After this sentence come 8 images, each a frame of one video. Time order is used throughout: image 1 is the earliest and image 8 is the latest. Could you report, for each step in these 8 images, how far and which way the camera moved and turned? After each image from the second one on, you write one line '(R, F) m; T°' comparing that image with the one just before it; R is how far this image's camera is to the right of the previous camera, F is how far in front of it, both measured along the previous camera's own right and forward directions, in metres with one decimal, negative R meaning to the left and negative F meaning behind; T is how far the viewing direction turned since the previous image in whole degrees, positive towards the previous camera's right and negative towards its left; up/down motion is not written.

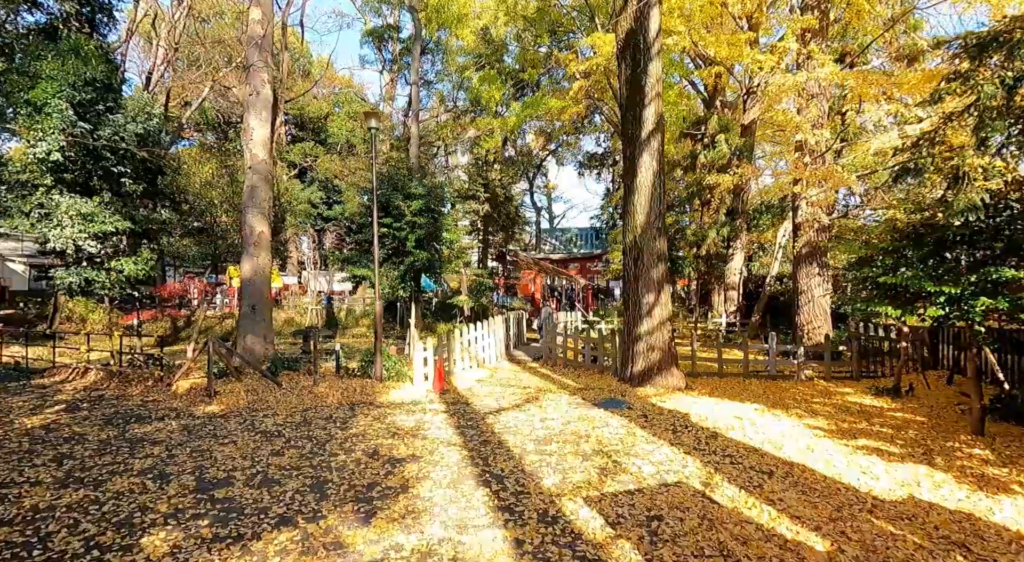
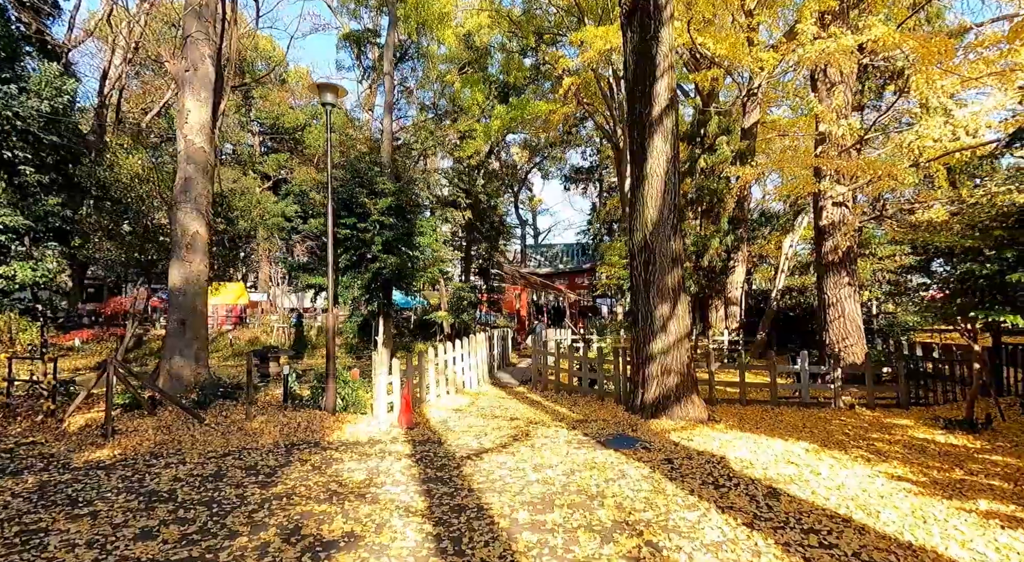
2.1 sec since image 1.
(0.0, +1.7) m; +2°
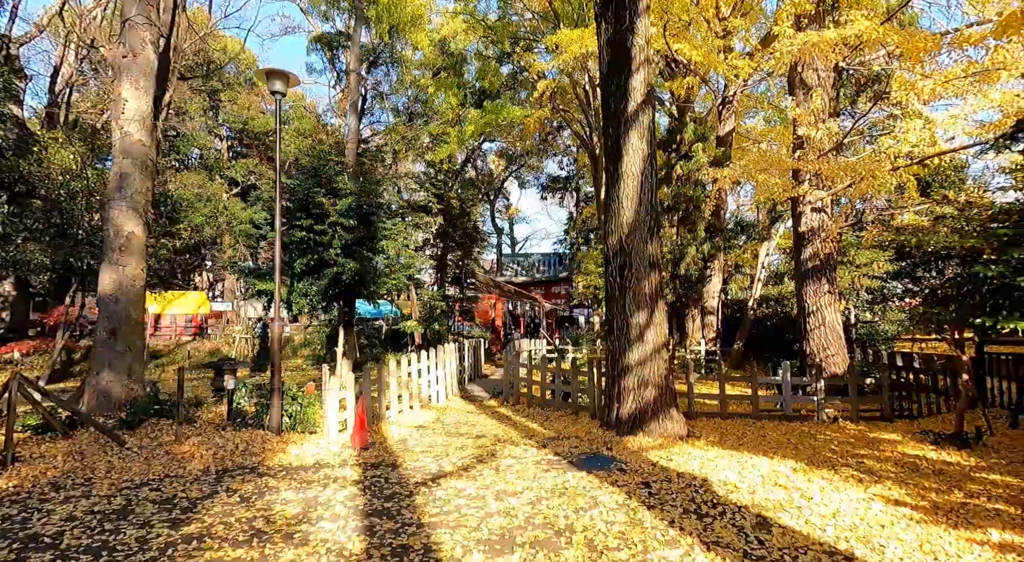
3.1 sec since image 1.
(+0.1, +0.6) m; +2°
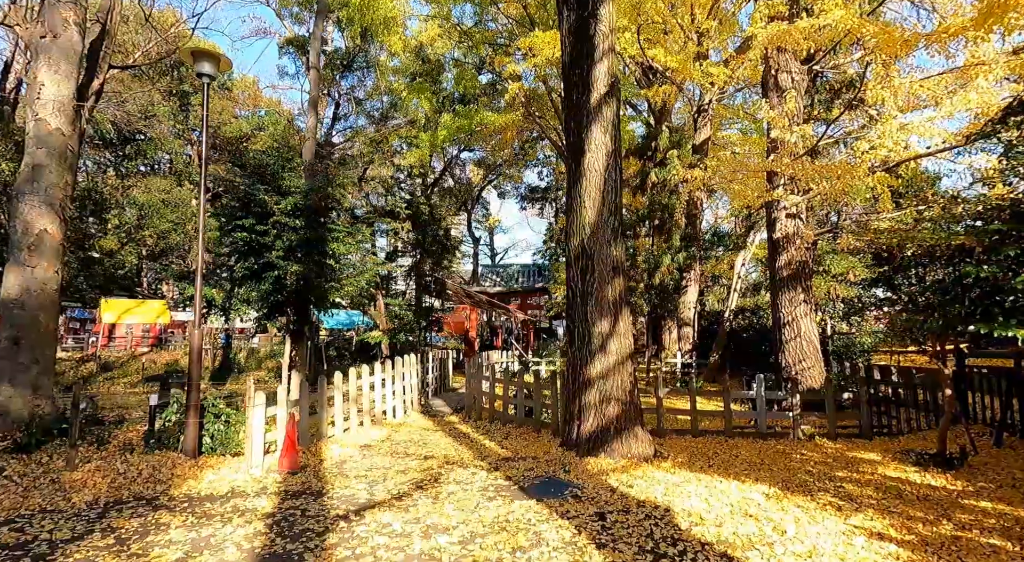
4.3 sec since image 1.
(+0.3, +0.6) m; +2°
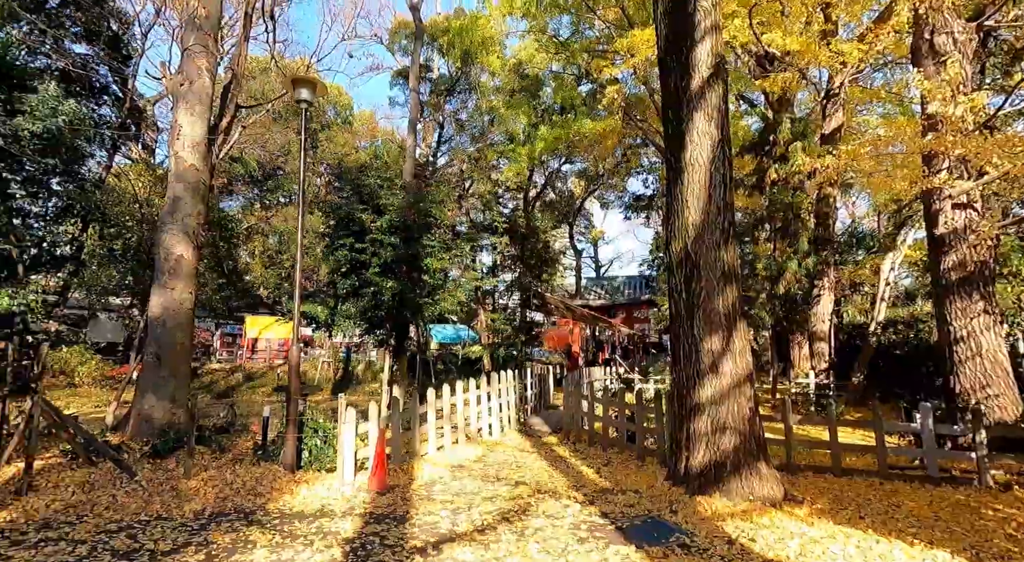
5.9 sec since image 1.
(+0.2, +0.5) m; -11°
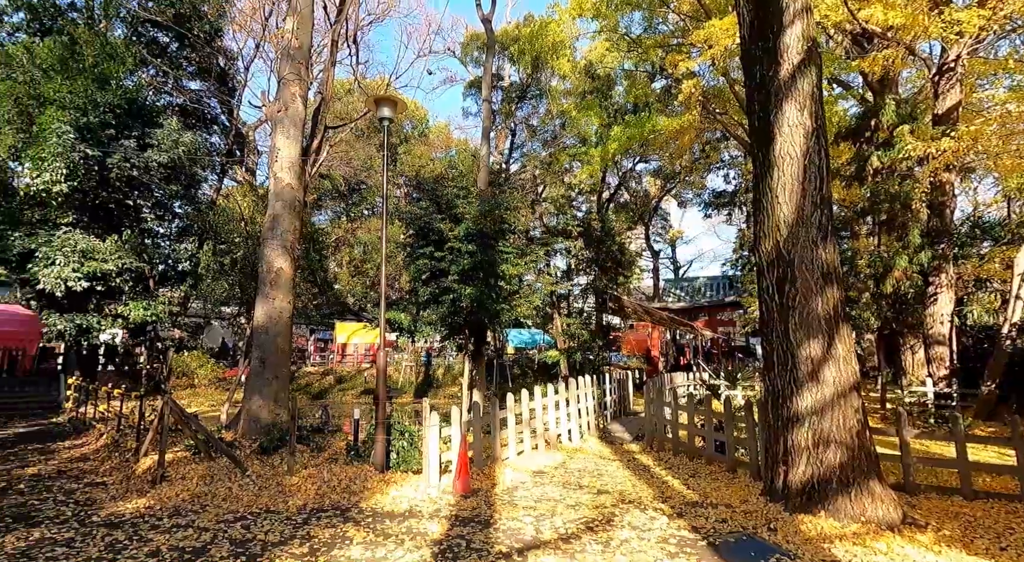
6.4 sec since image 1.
(0.0, +0.1) m; -7°
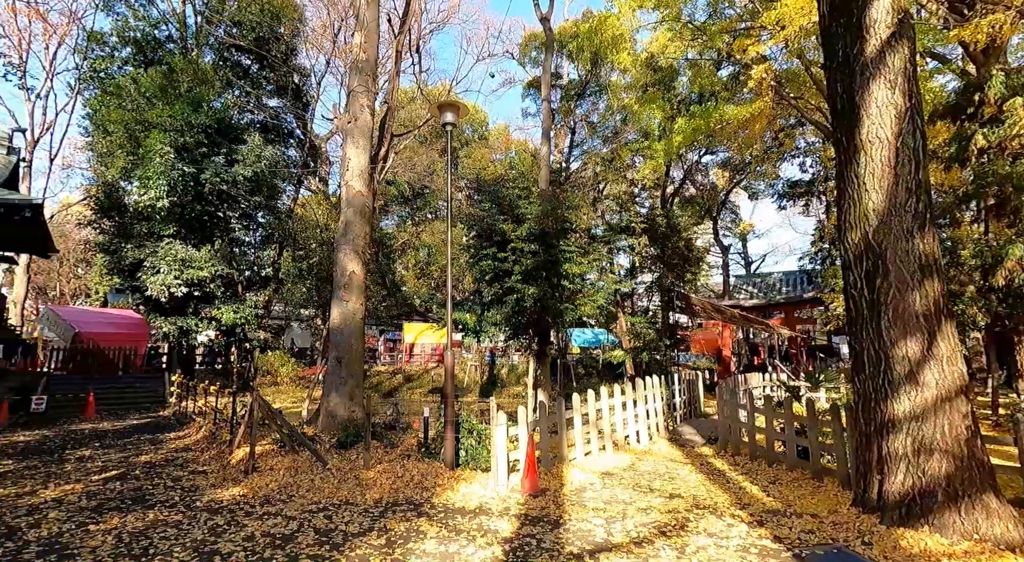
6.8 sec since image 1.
(0.0, +0.1) m; -6°
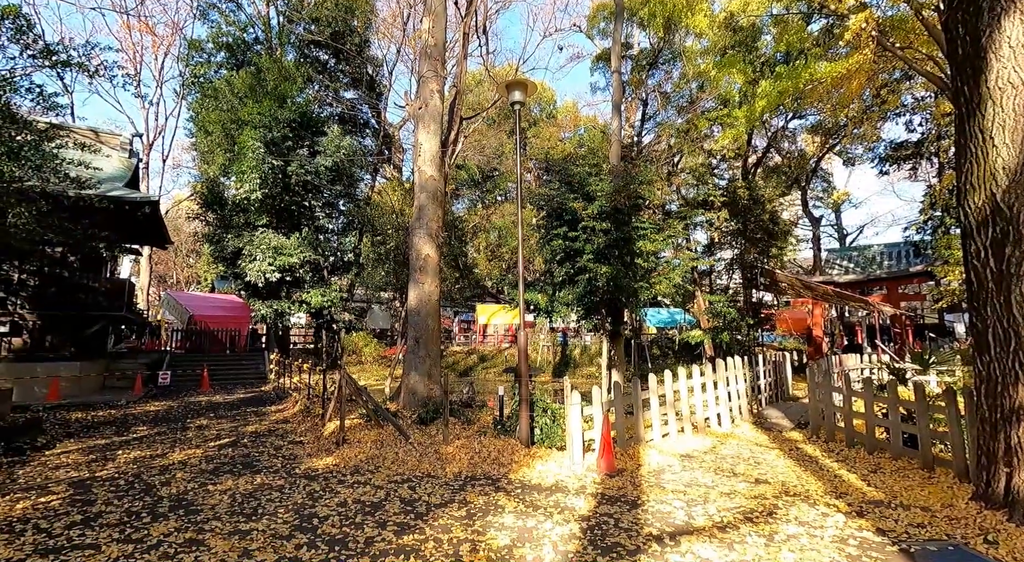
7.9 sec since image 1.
(0.0, +0.2) m; -7°
